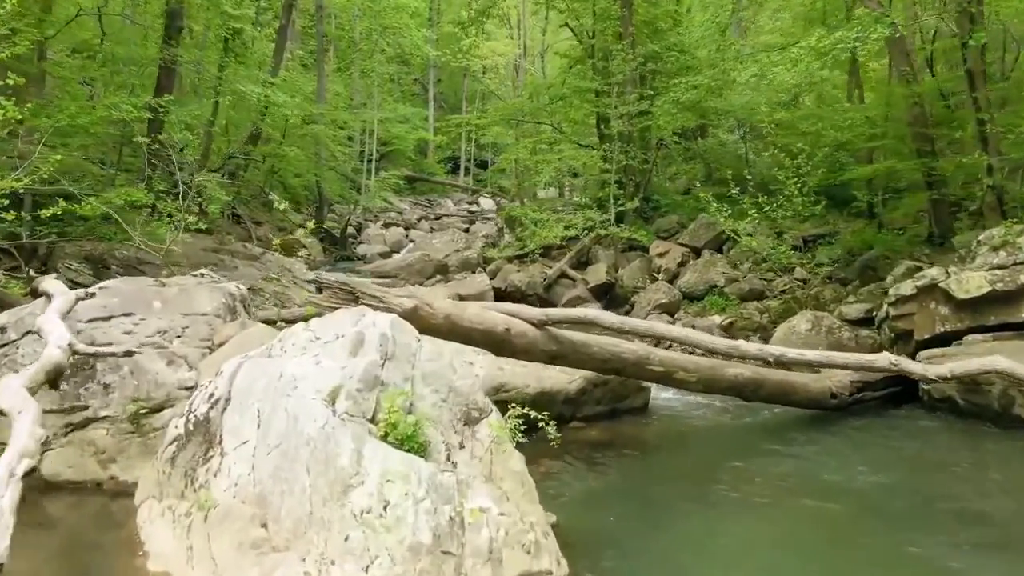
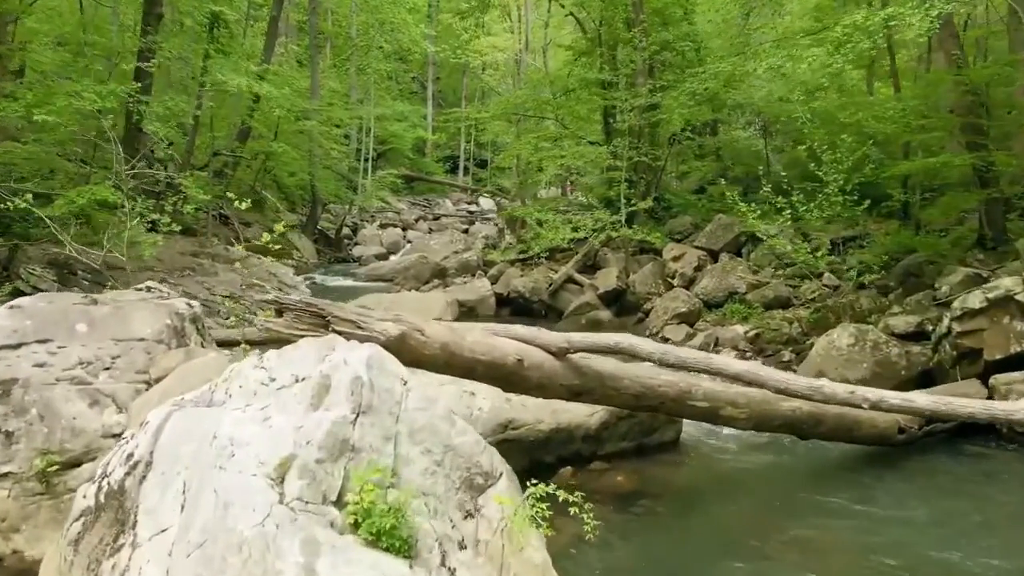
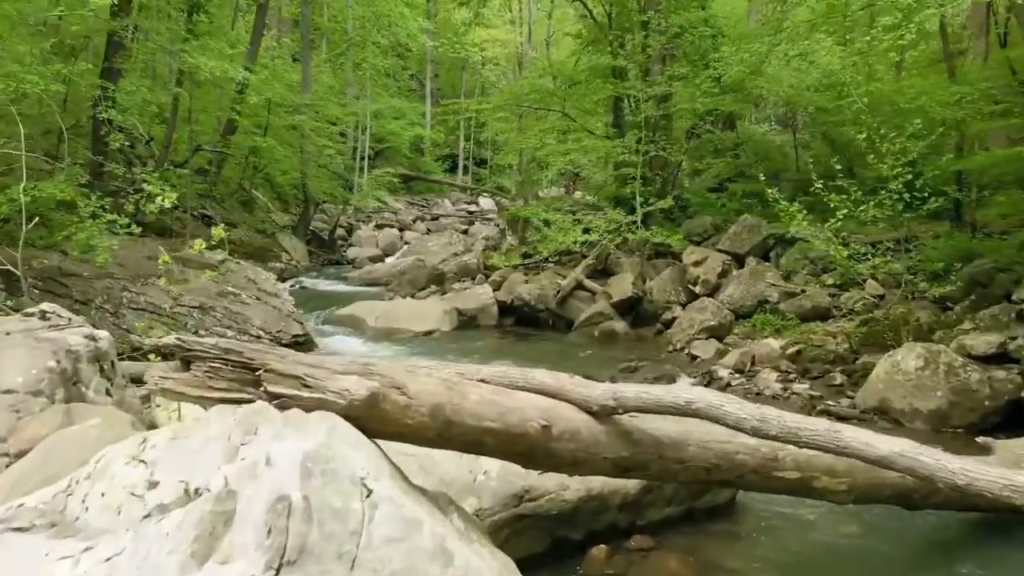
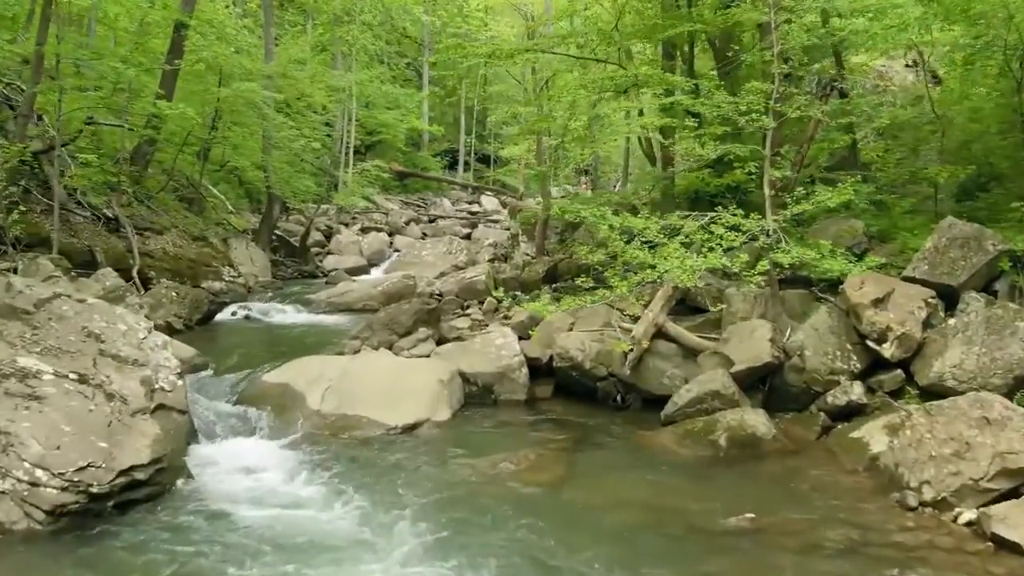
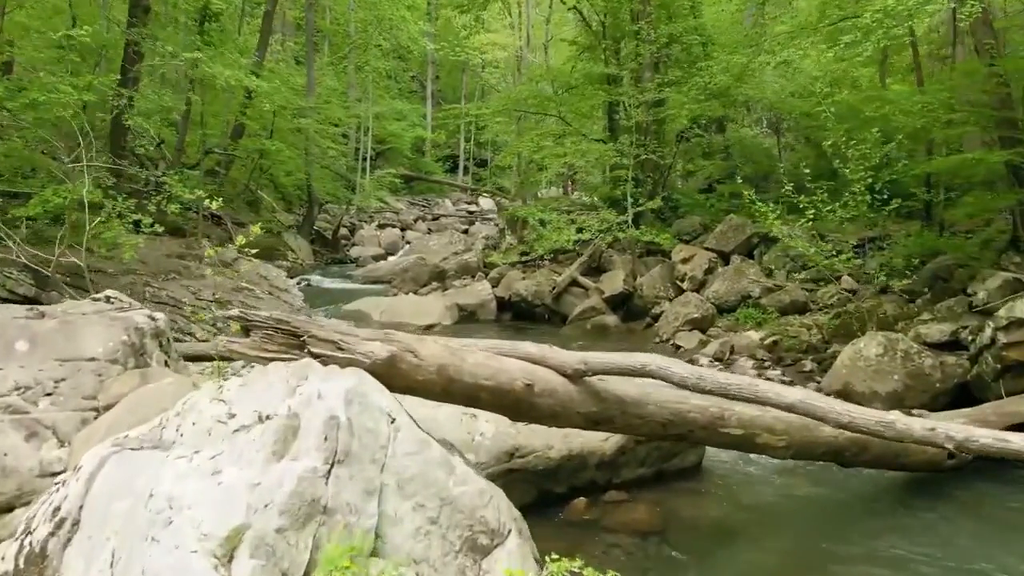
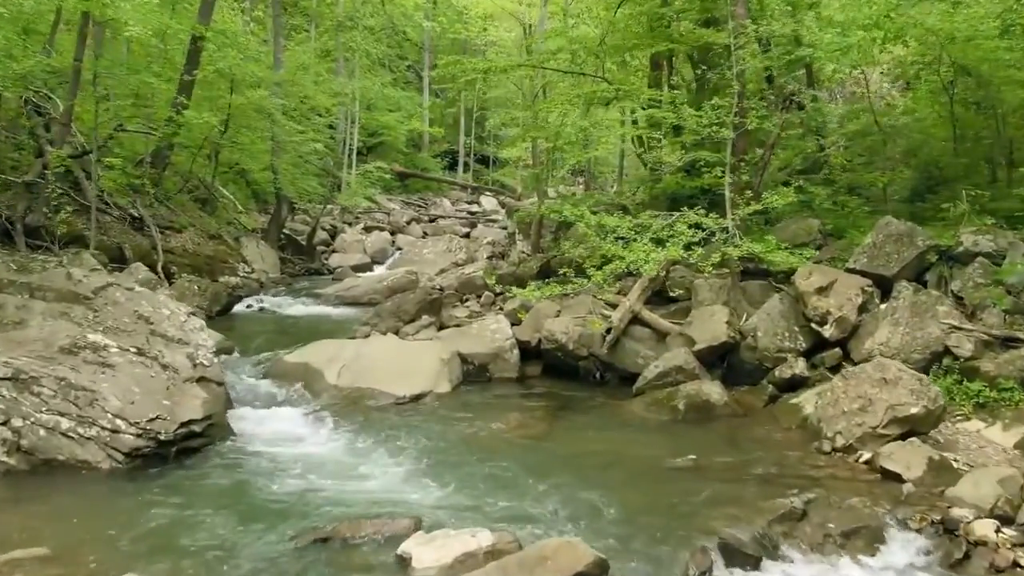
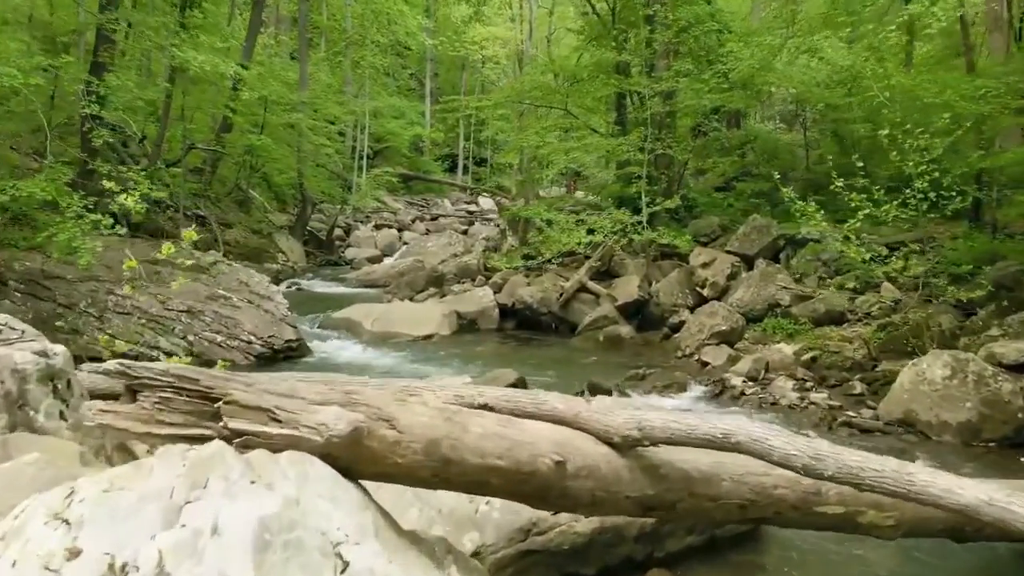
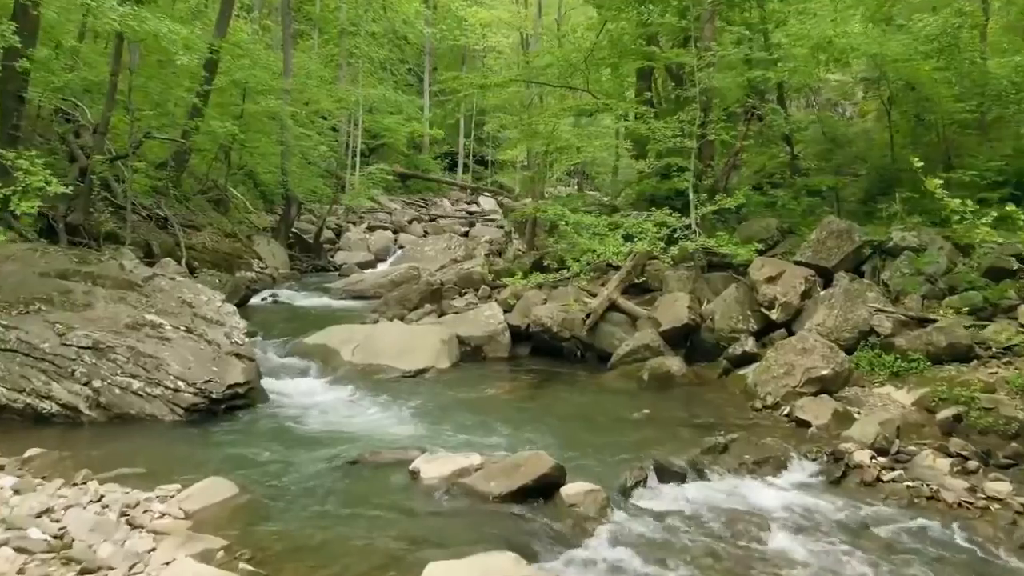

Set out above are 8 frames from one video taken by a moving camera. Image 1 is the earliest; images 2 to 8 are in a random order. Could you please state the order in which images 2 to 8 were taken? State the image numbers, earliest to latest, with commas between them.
2, 5, 3, 7, 8, 6, 4
